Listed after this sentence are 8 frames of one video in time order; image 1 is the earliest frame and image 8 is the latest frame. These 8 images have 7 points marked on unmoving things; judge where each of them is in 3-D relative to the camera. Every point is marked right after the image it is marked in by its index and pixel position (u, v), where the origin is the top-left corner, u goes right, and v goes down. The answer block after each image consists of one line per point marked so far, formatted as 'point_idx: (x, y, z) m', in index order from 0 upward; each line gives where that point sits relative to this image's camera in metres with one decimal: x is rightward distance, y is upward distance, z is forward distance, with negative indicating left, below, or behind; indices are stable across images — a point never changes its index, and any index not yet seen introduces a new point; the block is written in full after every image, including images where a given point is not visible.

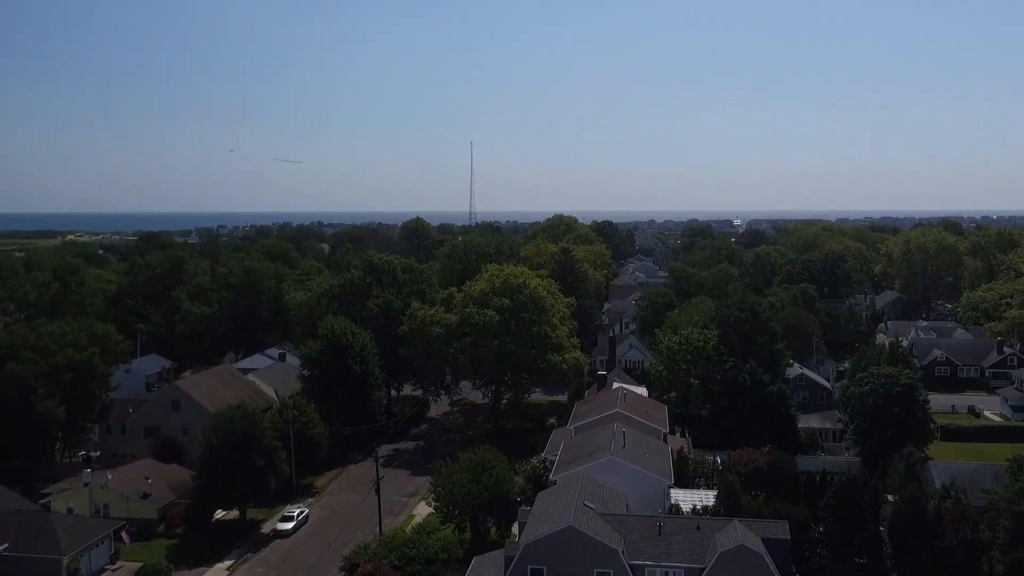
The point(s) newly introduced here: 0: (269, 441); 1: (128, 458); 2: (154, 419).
0: (-4.3, -2.7, +15.8) m
1: (-7.8, -3.5, +18.0) m
2: (-7.3, -2.6, +17.9) m
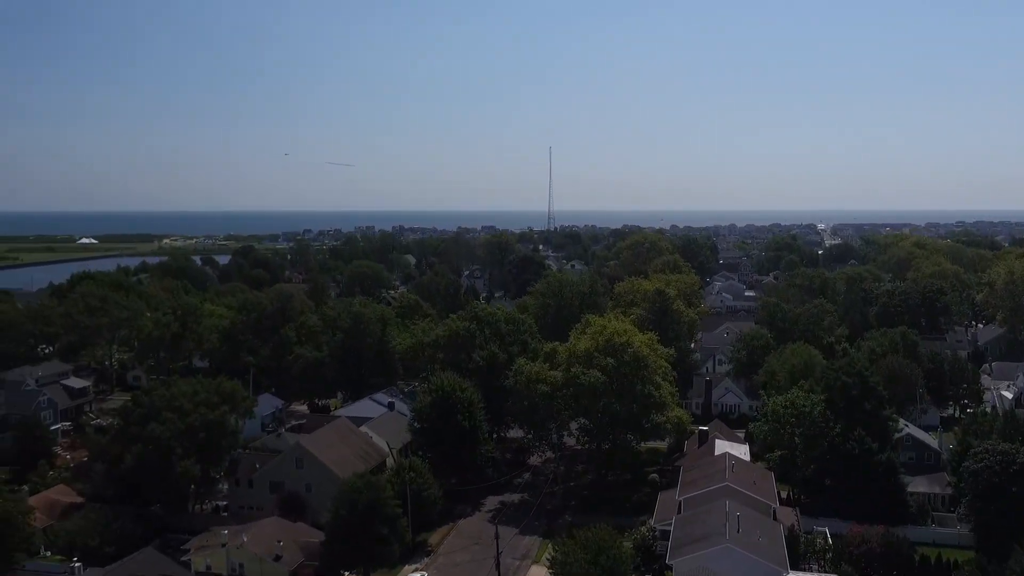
0: (-2.2, -4.1, +16.5) m
1: (-5.6, -4.8, +19.1) m
2: (-5.0, -4.0, +18.9) m
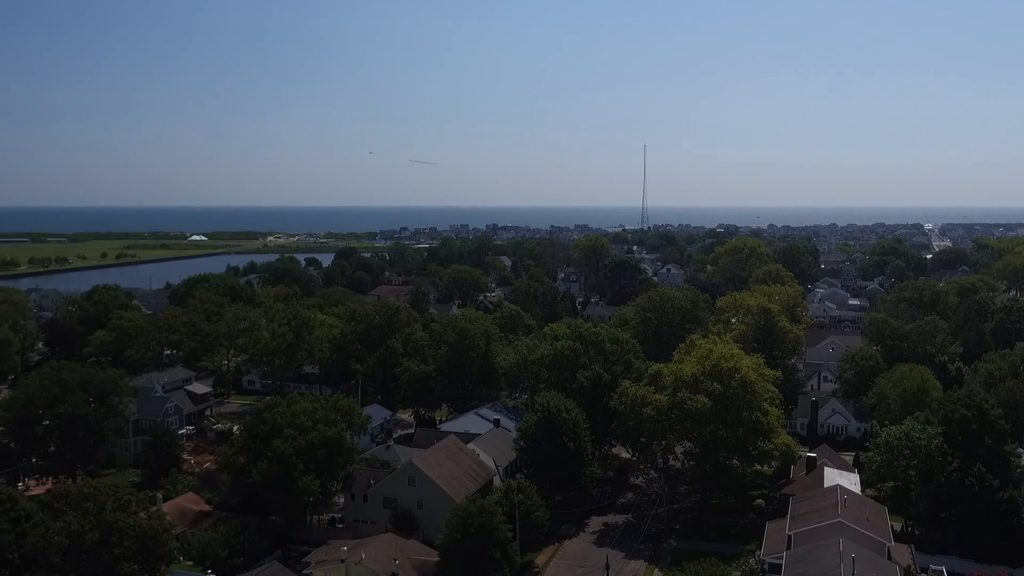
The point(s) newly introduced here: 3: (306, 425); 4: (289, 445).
0: (-0.2, -4.7, +17.0) m
1: (-3.2, -5.4, +19.9) m
2: (-2.6, -4.5, +19.6) m
3: (-4.6, -3.1, +19.5) m
4: (-4.8, -3.4, +19.0) m
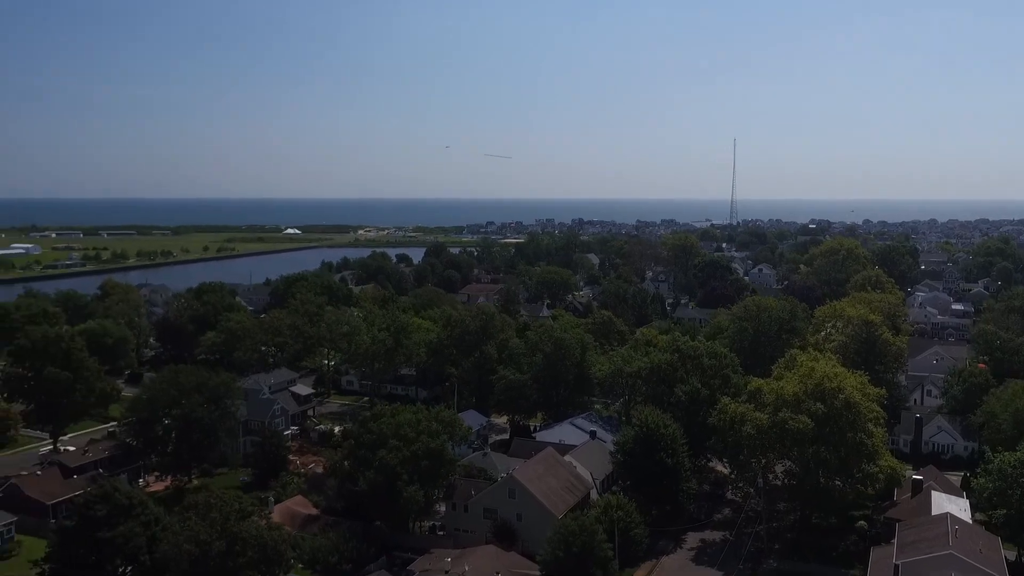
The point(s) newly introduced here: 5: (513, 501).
0: (+1.8, -5.1, +17.2) m
1: (-1.0, -5.7, +20.4) m
2: (-0.4, -4.9, +20.1) m
3: (-2.3, -3.4, +20.1) m
4: (-2.6, -3.7, +19.6) m
5: (0.0, -4.8, +19.9) m
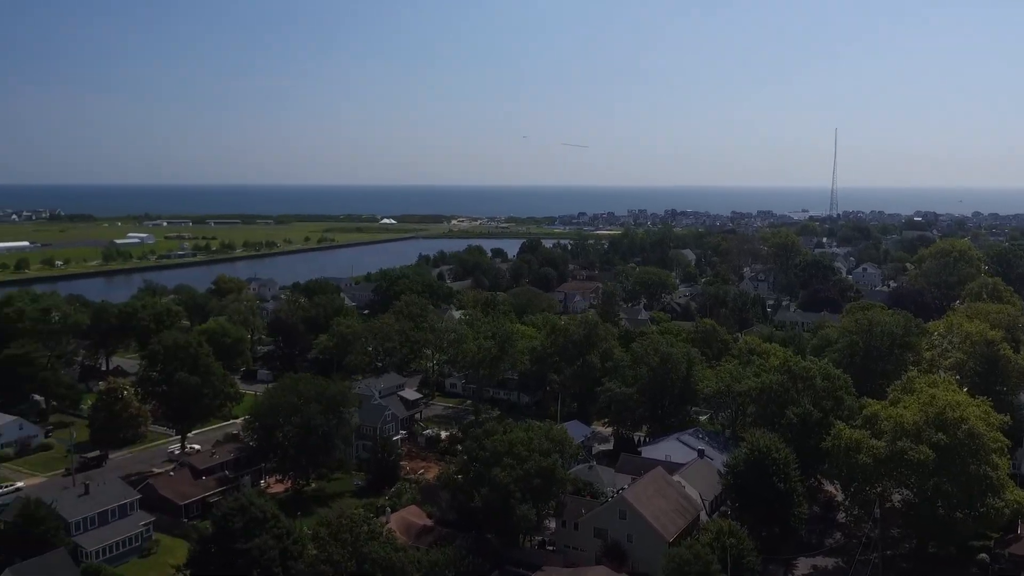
0: (+4.0, -5.7, +17.2) m
1: (+1.6, -6.2, +20.7) m
2: (+2.1, -5.4, +20.3) m
3: (+0.3, -3.9, +20.5) m
4: (-0.1, -4.2, +20.1) m
5: (+2.6, -5.3, +20.1) m
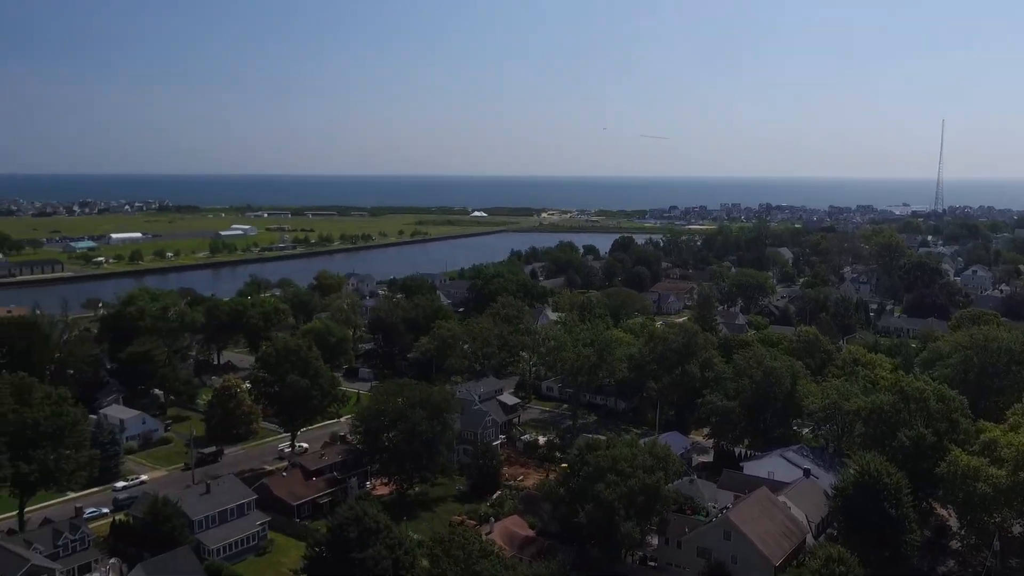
0: (+6.1, -6.2, +17.0) m
1: (+4.0, -6.6, +20.7) m
2: (+4.5, -5.9, +20.2) m
3: (+2.7, -4.3, +20.6) m
4: (+2.3, -4.6, +20.2) m
5: (+4.9, -5.8, +19.9) m
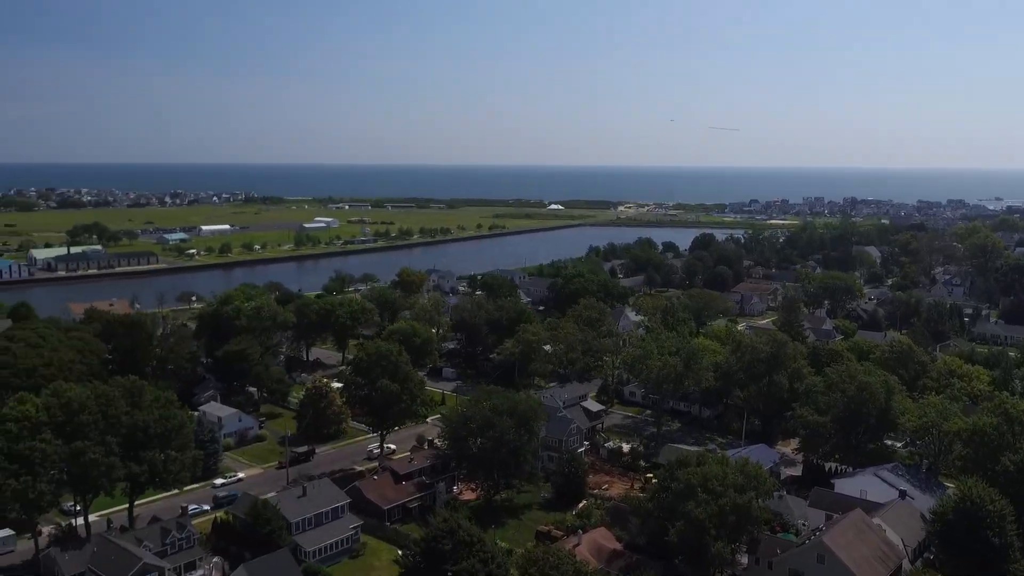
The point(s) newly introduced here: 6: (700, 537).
0: (+7.9, -6.7, +16.6) m
1: (+6.1, -7.1, +20.4) m
2: (+6.6, -6.3, +20.0) m
3: (+4.8, -4.7, +20.4) m
4: (+4.3, -5.0, +20.1) m
5: (+6.9, -6.2, +19.6) m
6: (+4.3, -5.6, +19.9) m
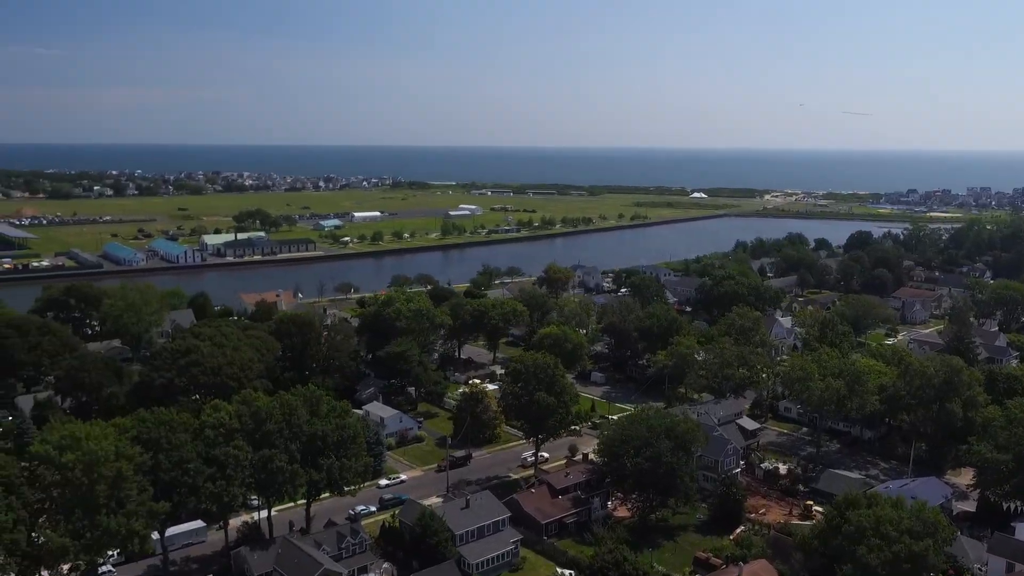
0: (+10.9, -7.7, +15.5) m
1: (+9.7, -7.9, +19.6) m
2: (+10.2, -7.2, +19.0) m
3: (+8.5, -5.5, +19.7) m
4: (+8.0, -5.9, +19.4) m
5: (+10.5, -7.1, +18.6) m
6: (+7.9, -6.4, +19.3) m
